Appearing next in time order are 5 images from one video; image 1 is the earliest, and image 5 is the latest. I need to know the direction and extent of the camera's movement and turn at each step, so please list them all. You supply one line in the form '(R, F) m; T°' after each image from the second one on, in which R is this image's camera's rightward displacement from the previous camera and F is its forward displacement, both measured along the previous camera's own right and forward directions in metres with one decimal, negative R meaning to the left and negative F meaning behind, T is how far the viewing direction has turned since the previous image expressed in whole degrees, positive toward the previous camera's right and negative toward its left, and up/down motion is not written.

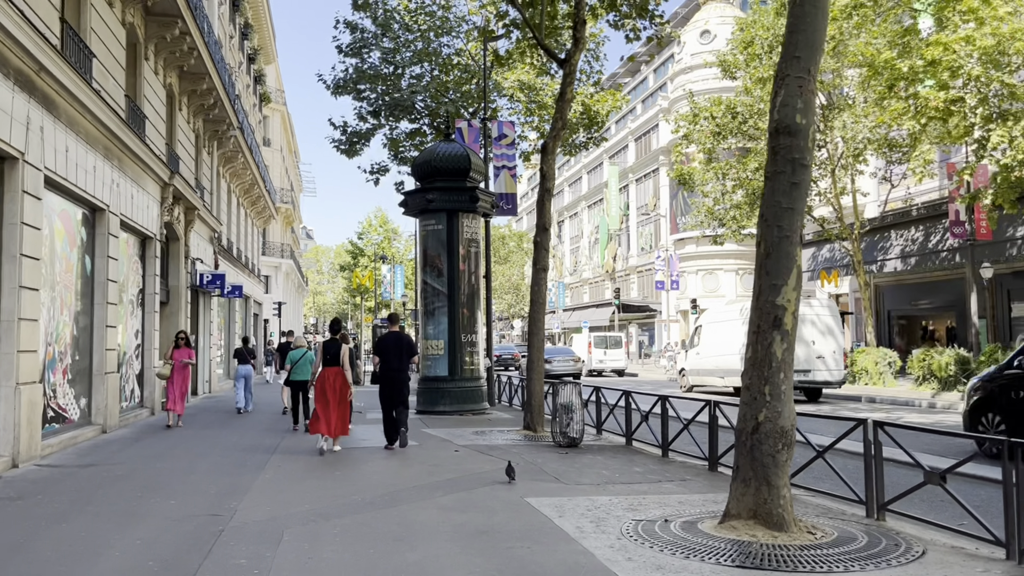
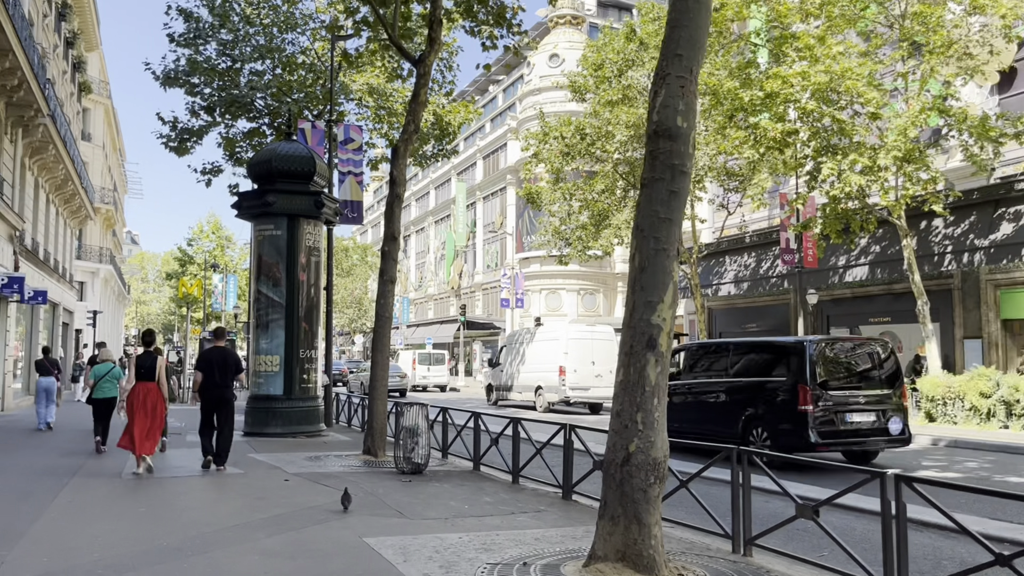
(0.0, +0.7) m; +10°
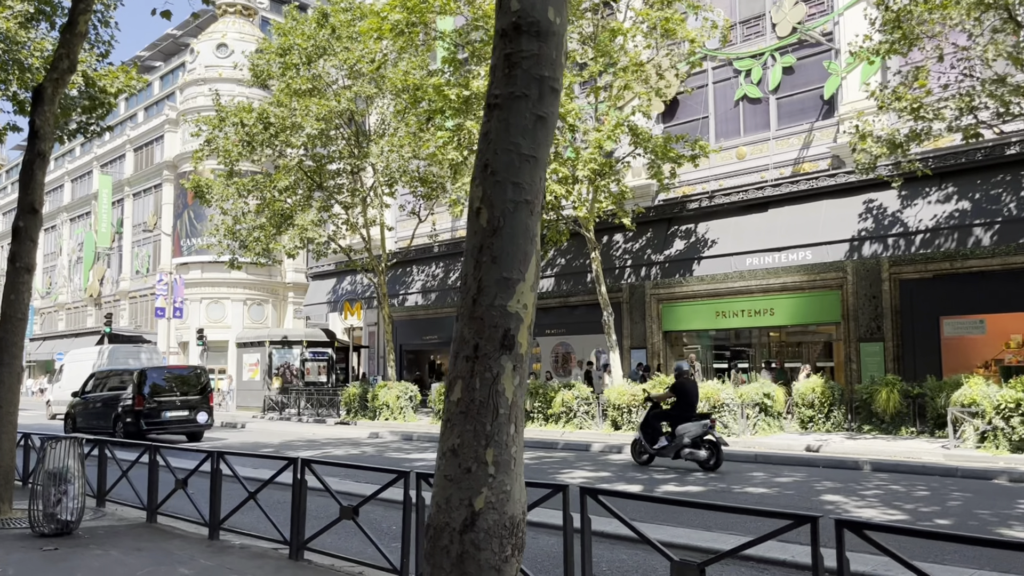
(-0.4, +1.7) m; +22°
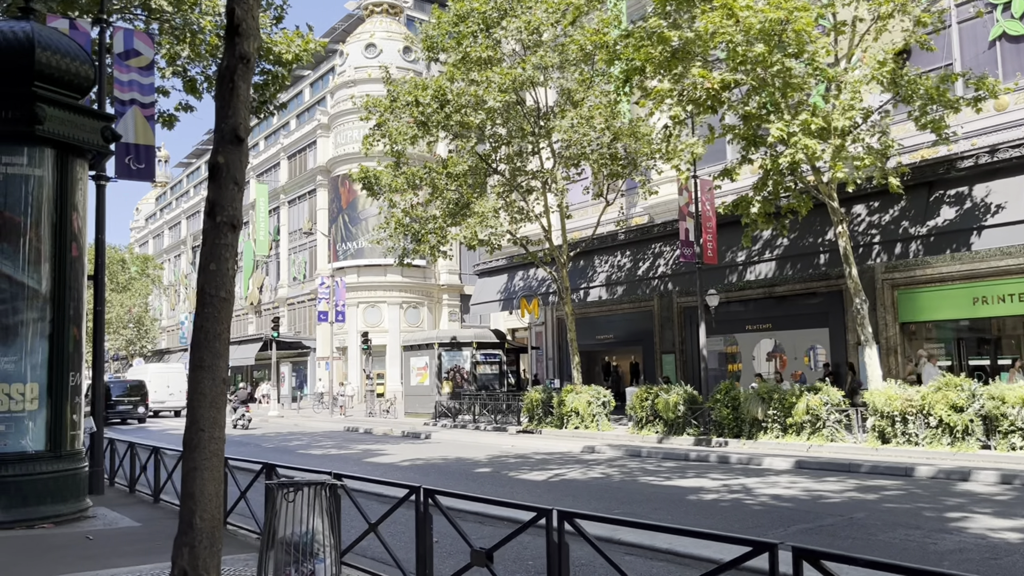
(-1.8, +2.7) m; -9°
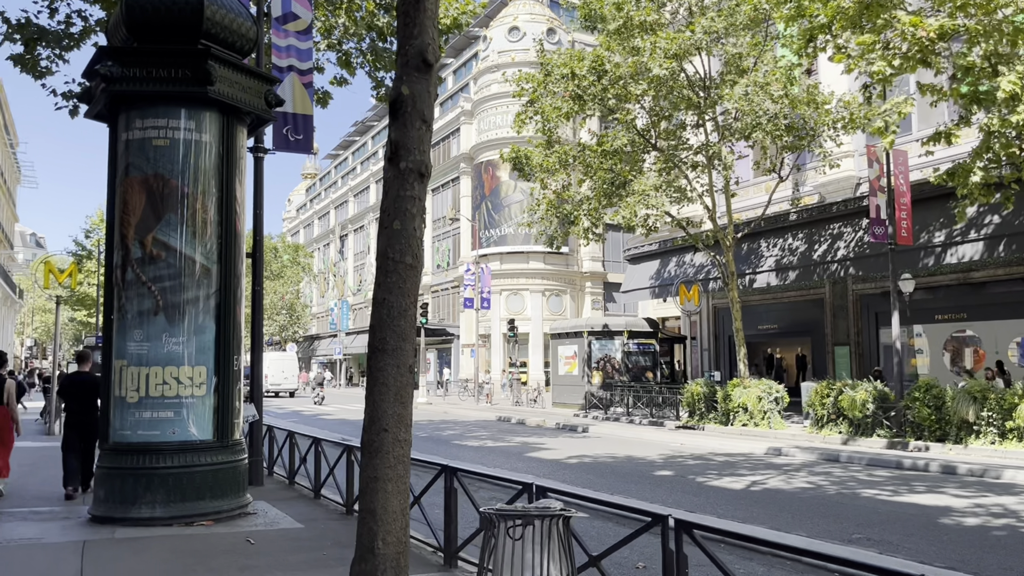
(-0.6, +1.1) m; -9°
